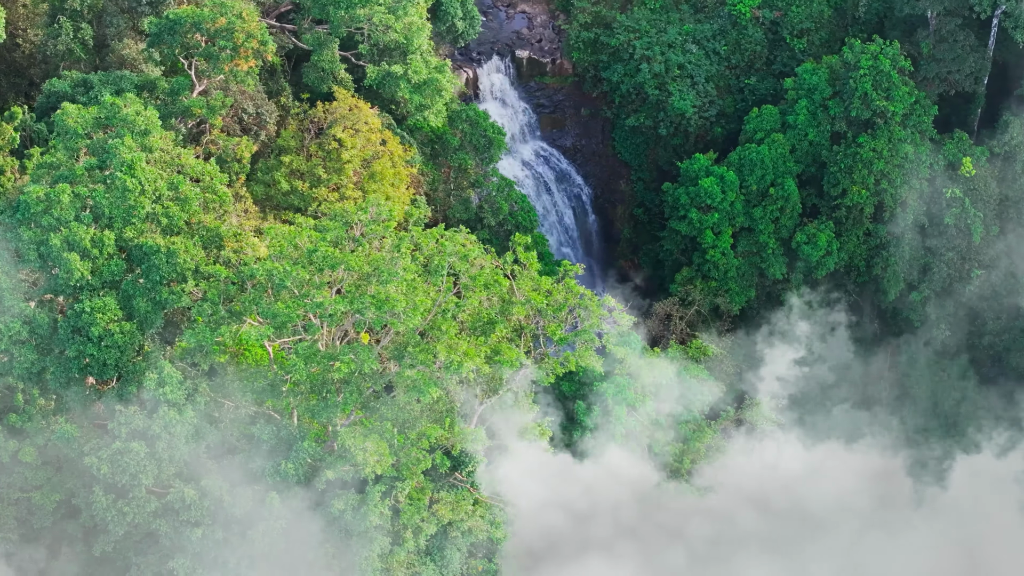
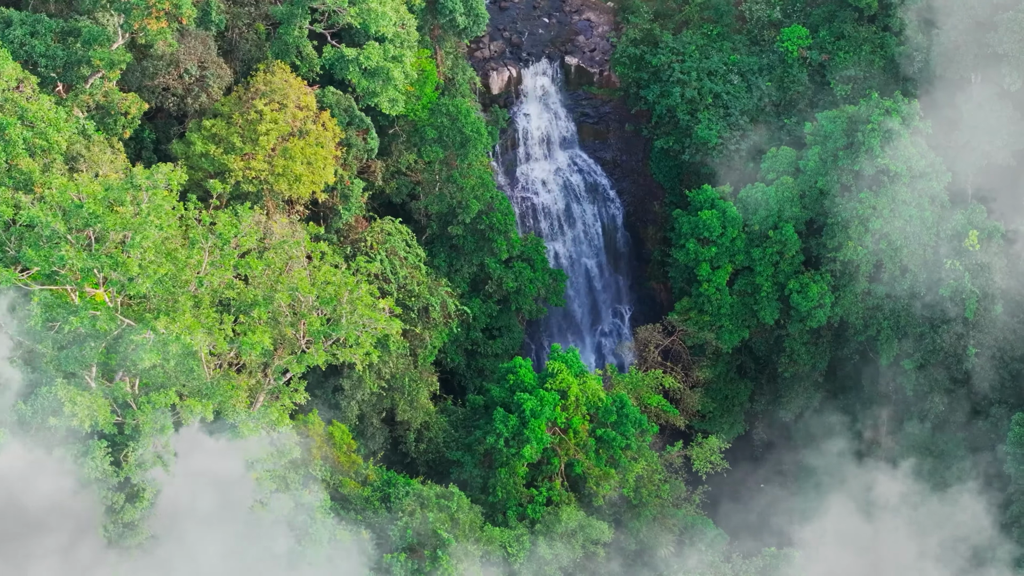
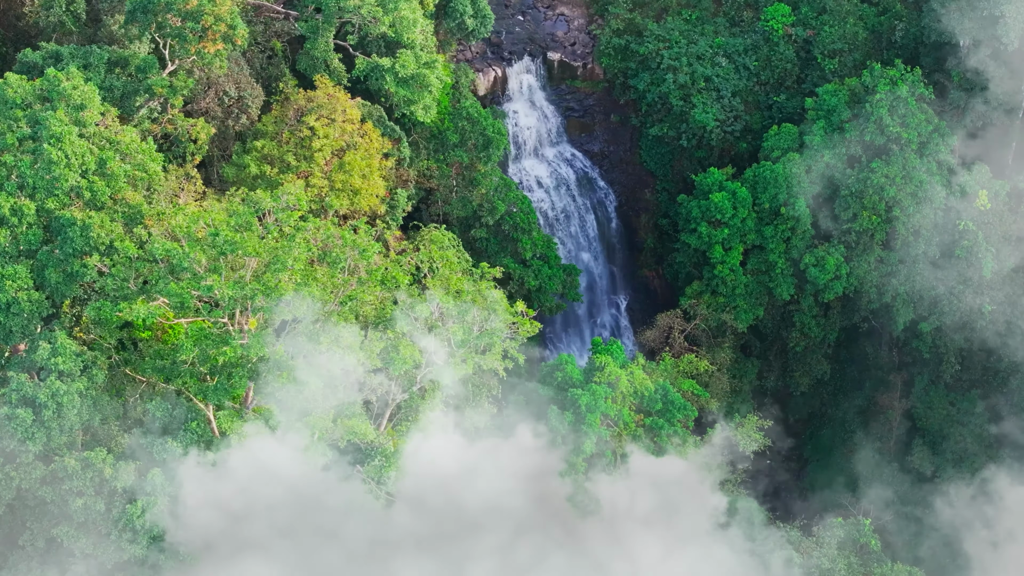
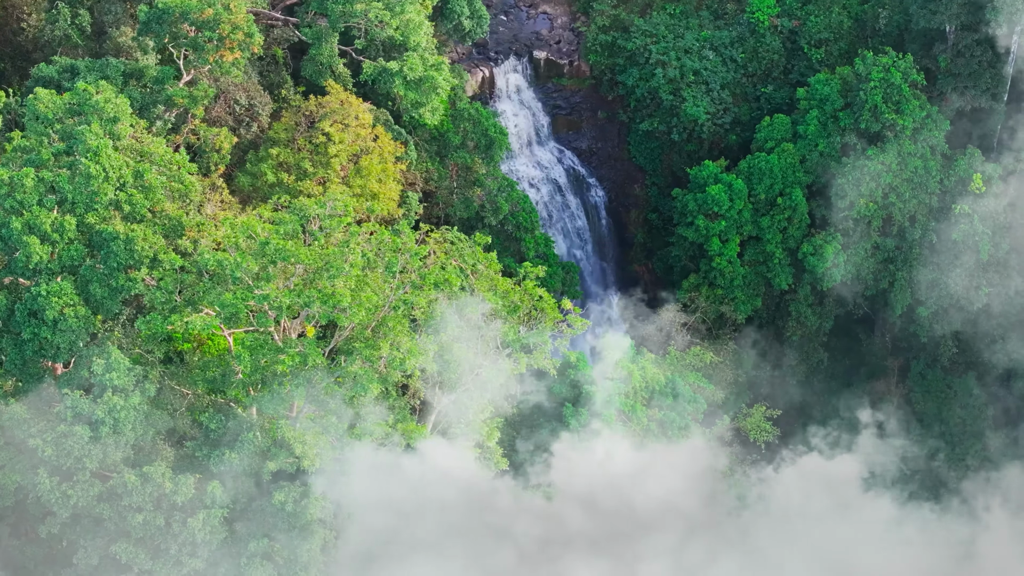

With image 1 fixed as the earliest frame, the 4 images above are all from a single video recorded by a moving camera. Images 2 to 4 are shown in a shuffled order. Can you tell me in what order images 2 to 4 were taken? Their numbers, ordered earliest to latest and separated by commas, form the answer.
4, 3, 2
